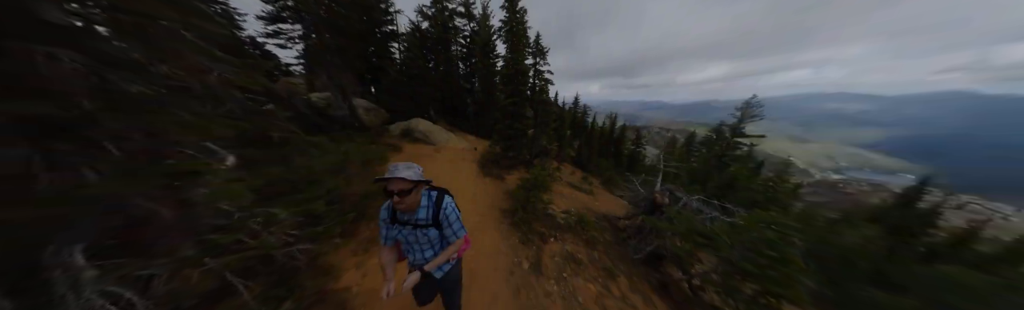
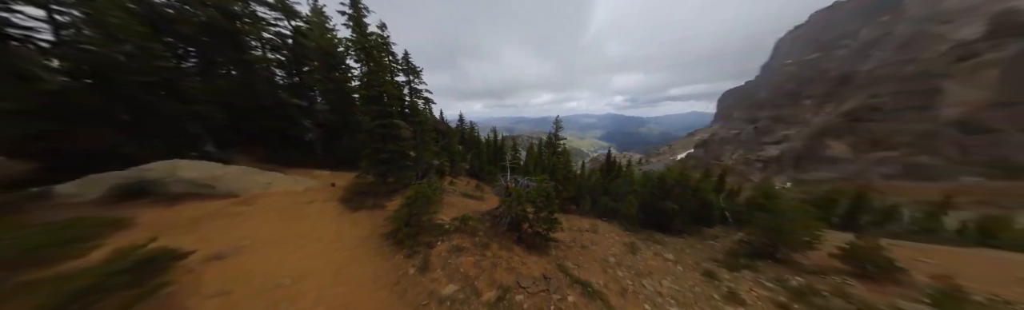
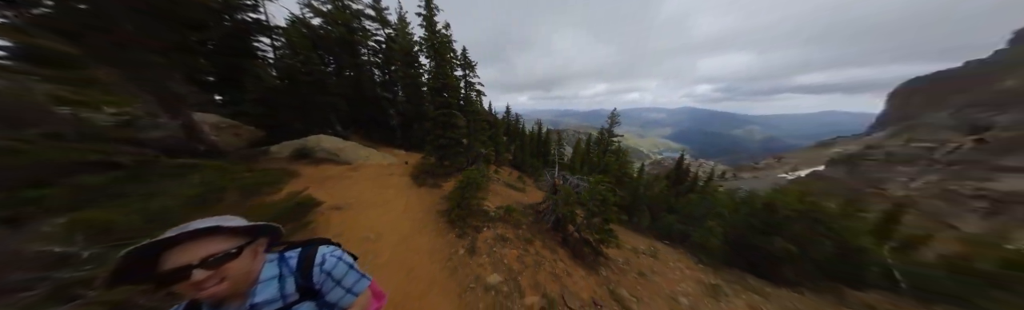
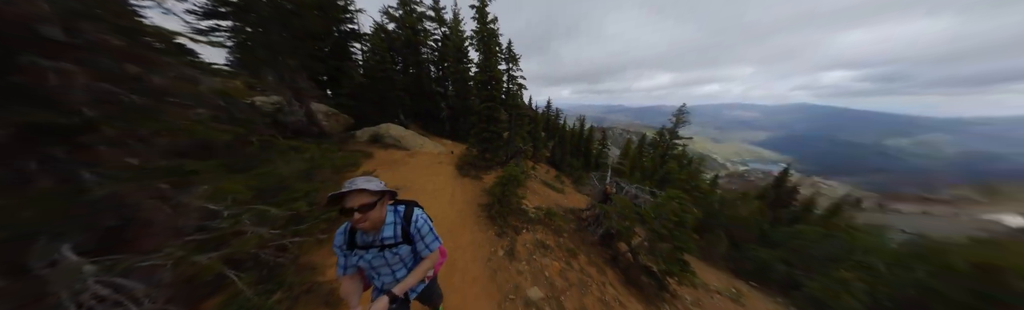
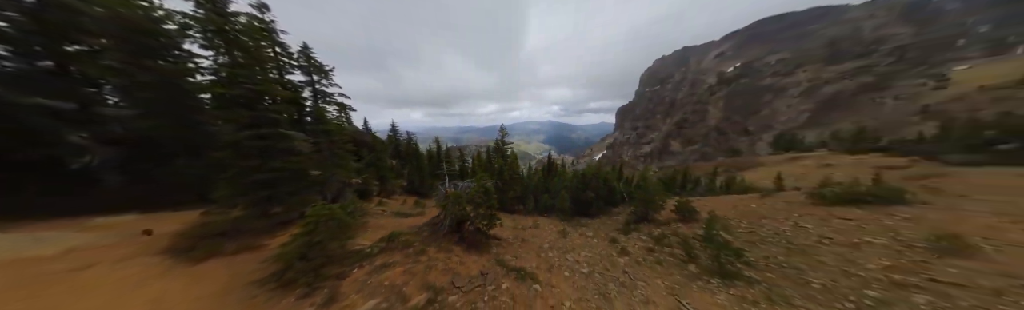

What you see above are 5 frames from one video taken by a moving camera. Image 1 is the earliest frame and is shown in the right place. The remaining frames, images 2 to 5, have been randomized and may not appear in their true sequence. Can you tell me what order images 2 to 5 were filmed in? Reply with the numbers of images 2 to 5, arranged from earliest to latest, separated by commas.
4, 3, 2, 5
